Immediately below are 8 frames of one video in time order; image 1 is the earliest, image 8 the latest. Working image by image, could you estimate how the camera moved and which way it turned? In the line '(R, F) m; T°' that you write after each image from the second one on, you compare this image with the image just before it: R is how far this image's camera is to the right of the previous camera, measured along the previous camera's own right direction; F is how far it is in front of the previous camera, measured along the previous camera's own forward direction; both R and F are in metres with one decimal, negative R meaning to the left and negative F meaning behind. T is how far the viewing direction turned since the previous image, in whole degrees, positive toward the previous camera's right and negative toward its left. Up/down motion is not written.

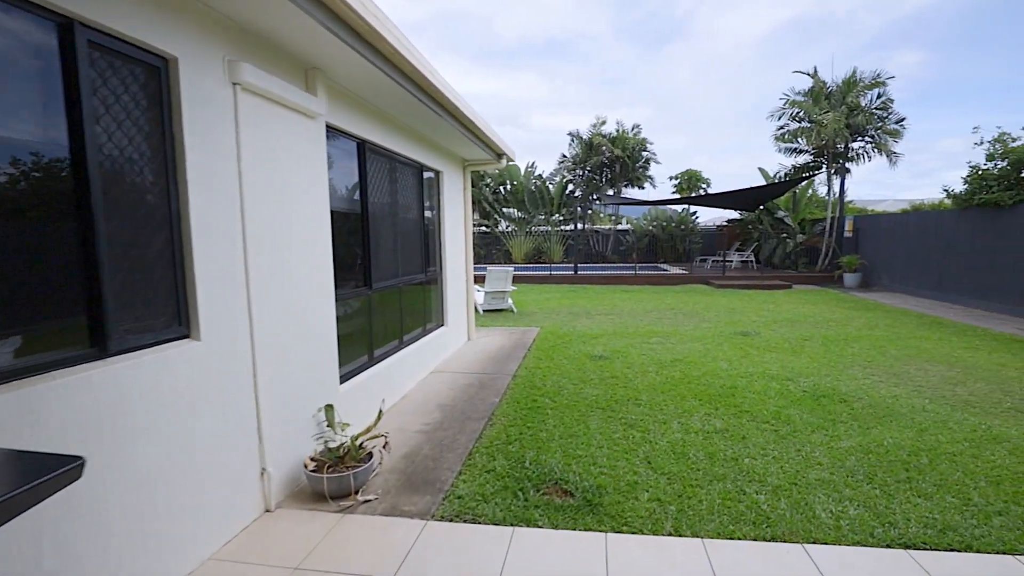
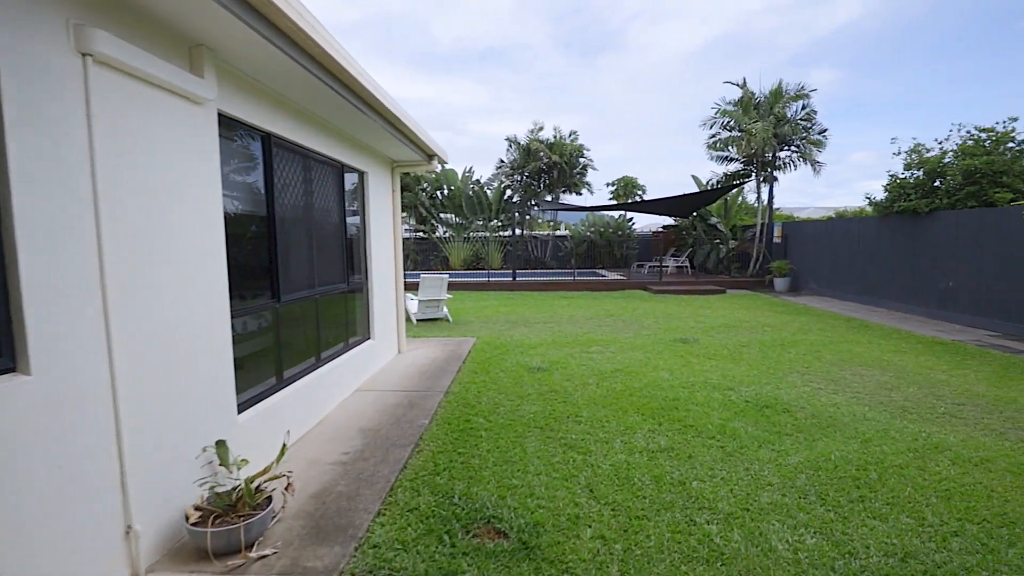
(+0.1, +0.4) m; +6°
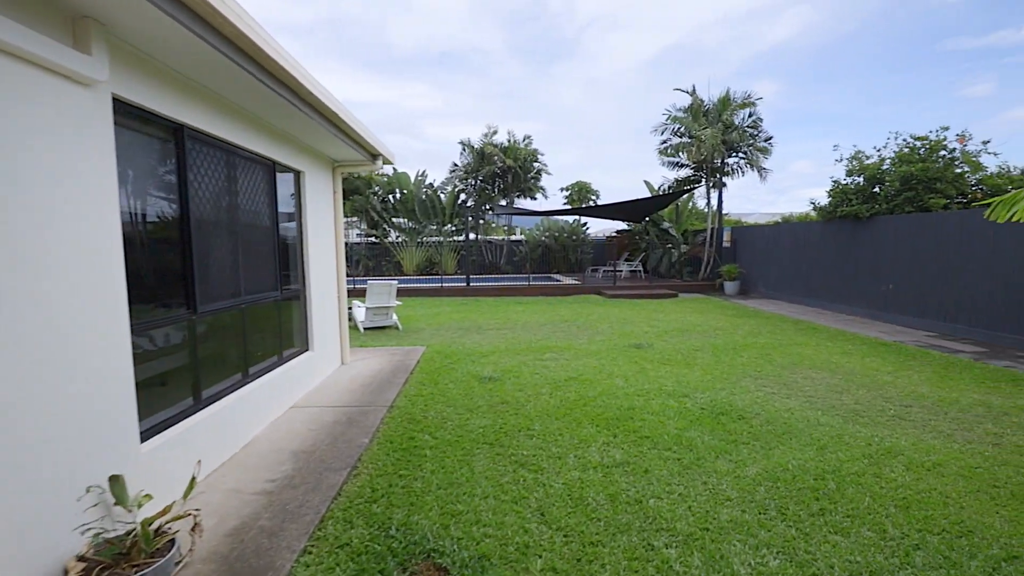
(+0.1, +0.3) m; +5°
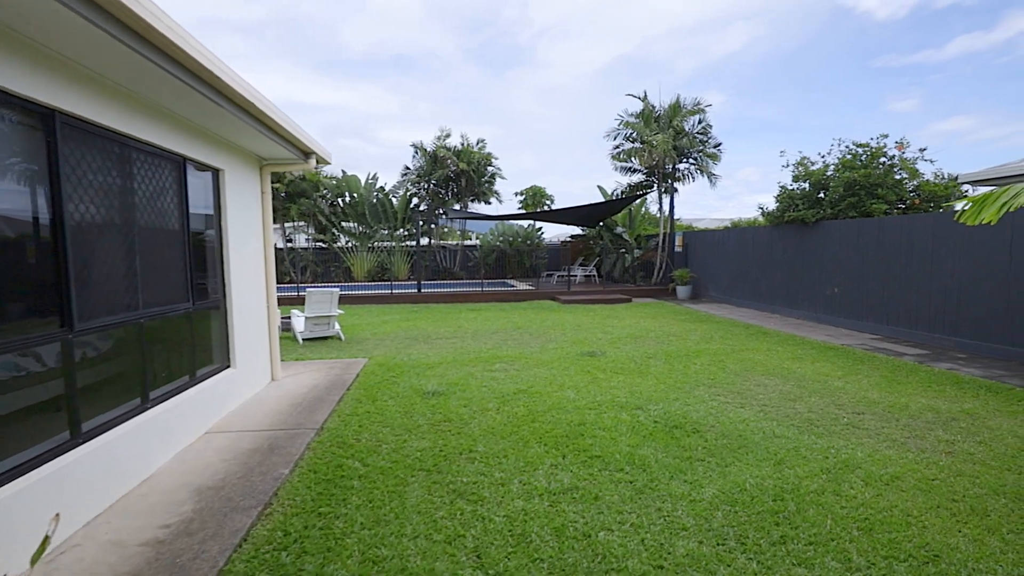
(+0.1, +0.3) m; +4°
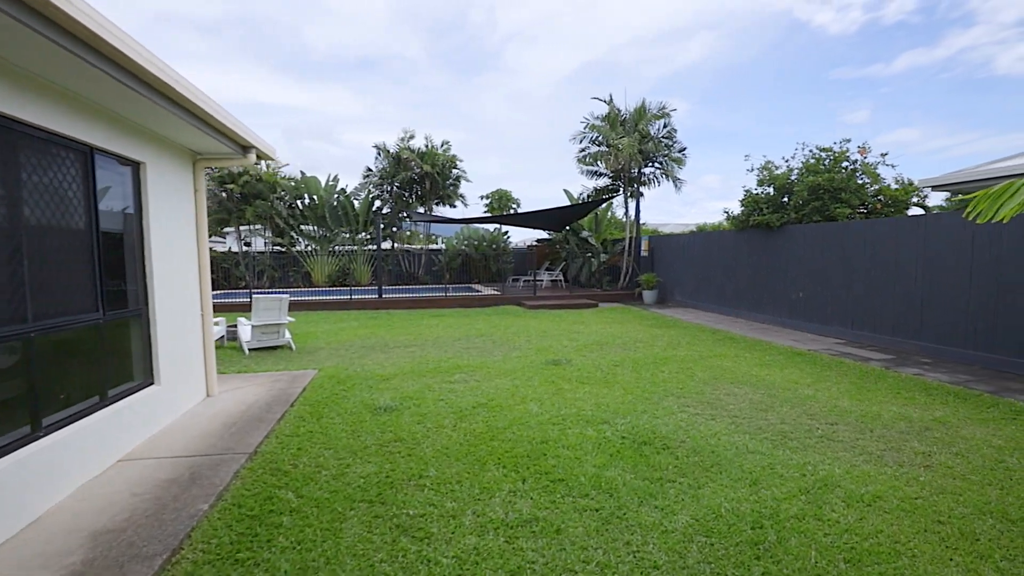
(+0.1, +0.4) m; +3°
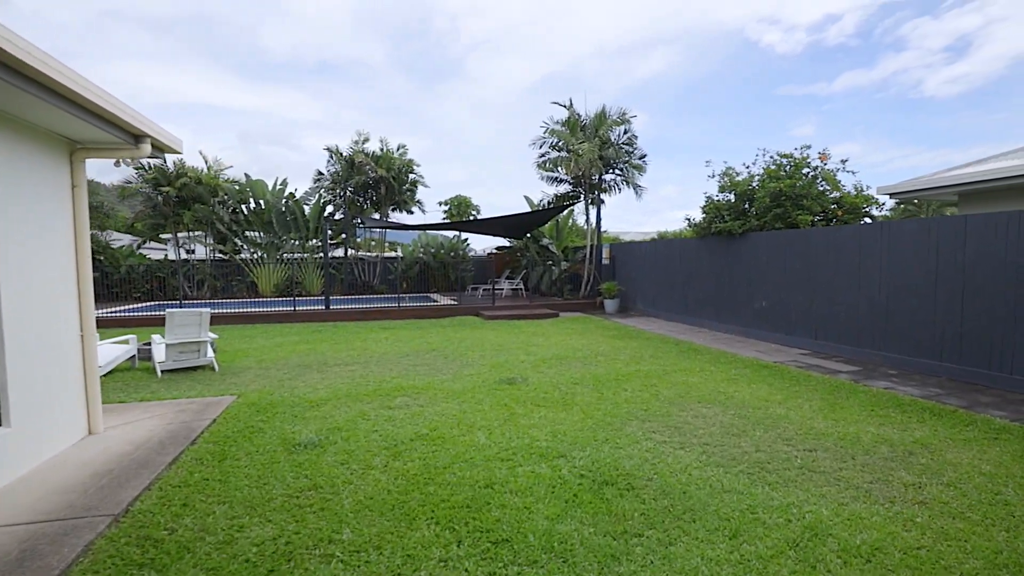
(+0.2, +0.6) m; +4°
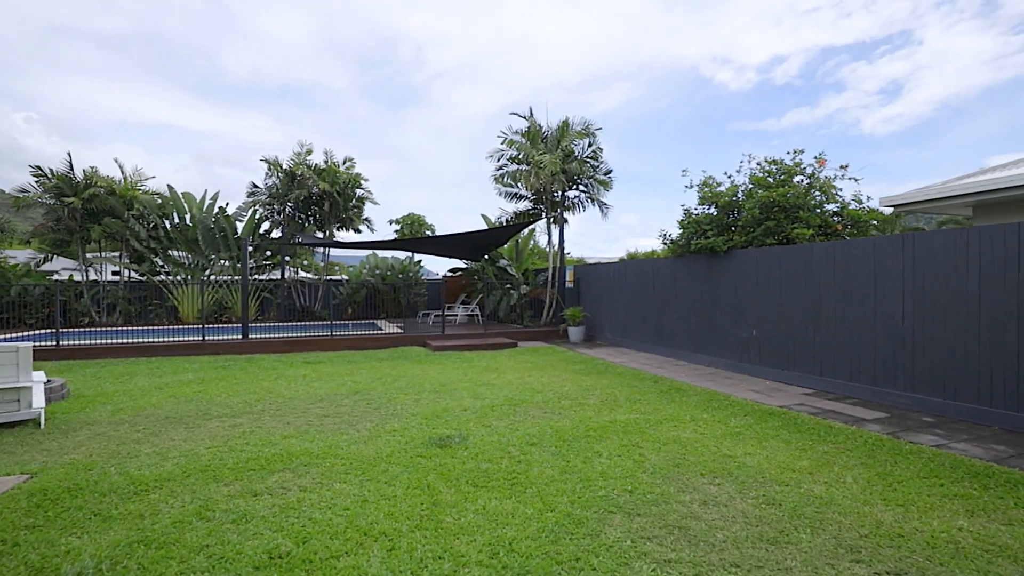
(+0.3, +1.7) m; +4°
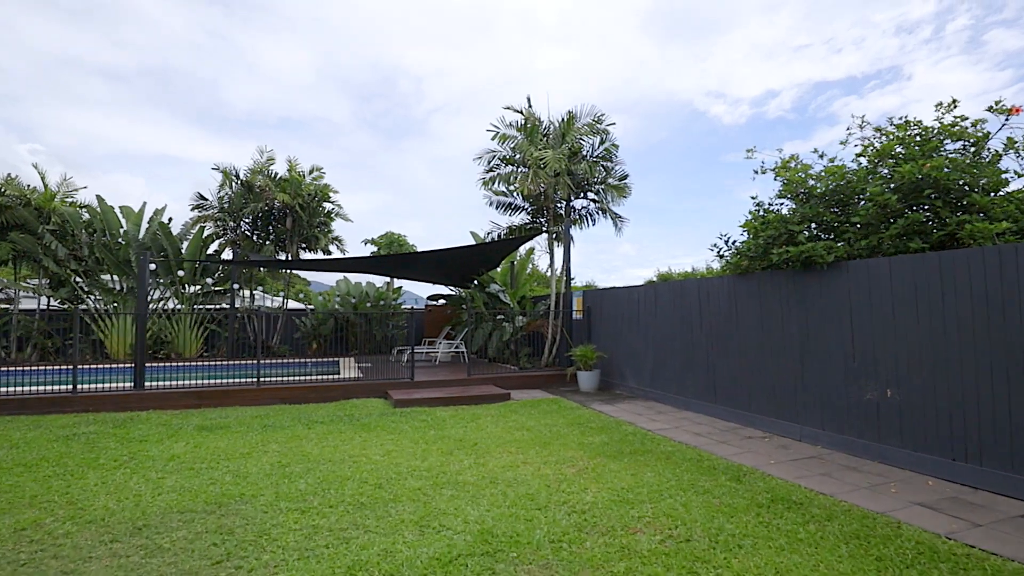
(+0.1, +3.0) m; 0°
